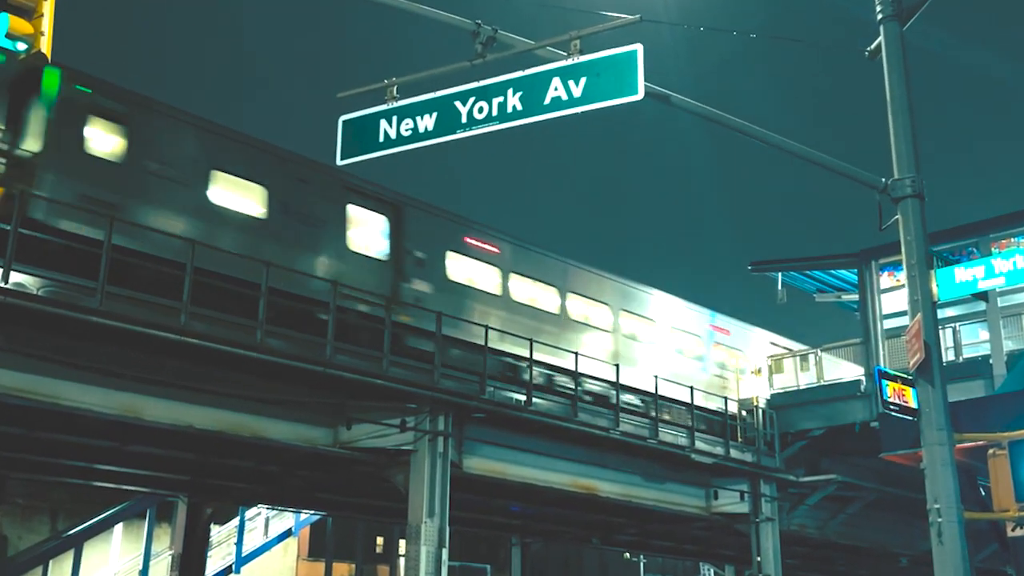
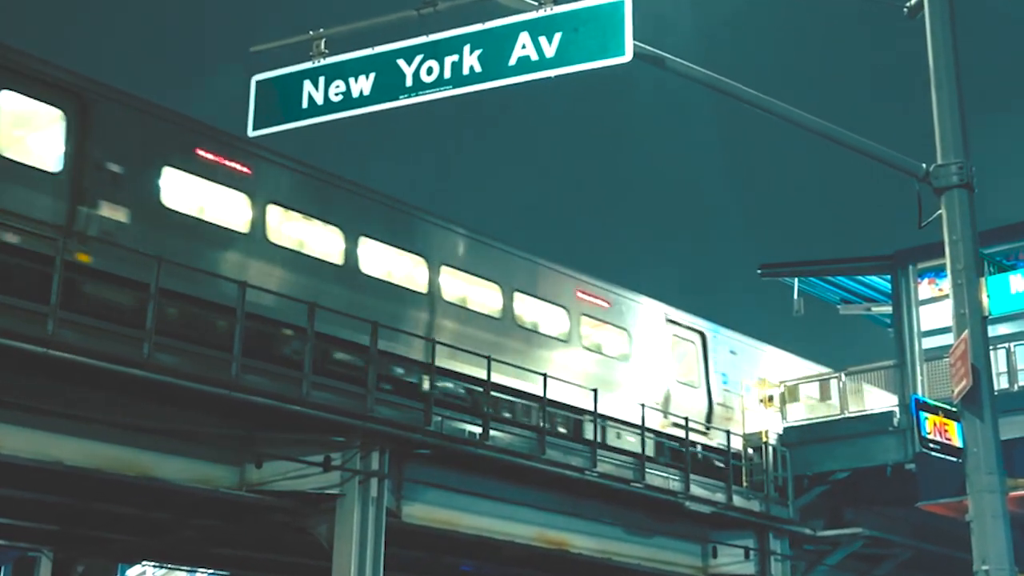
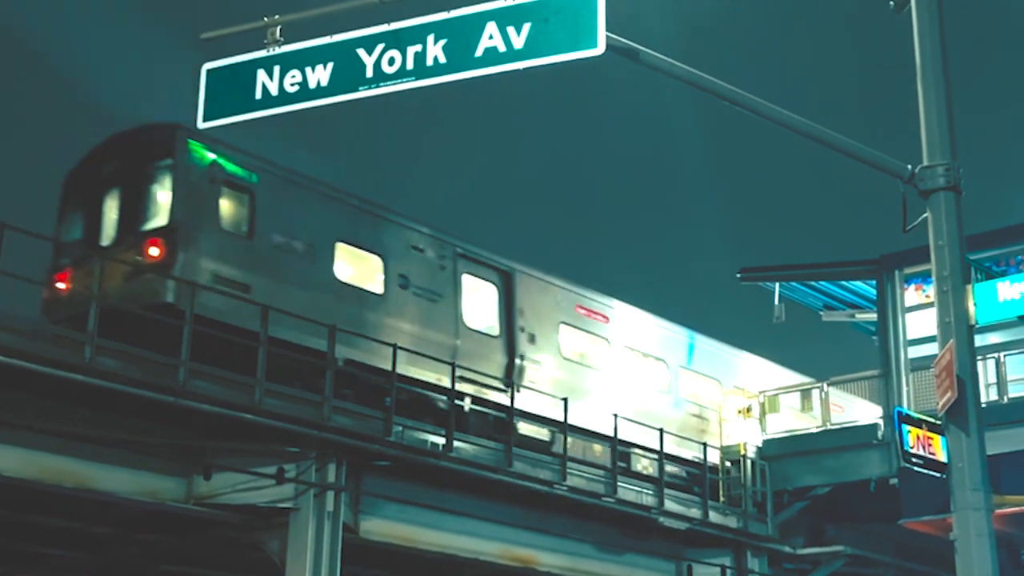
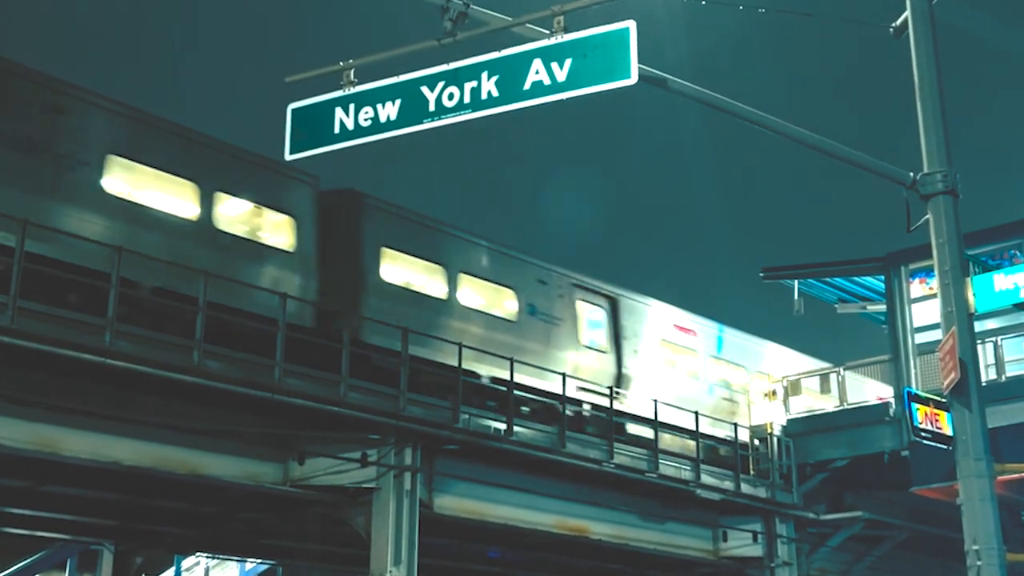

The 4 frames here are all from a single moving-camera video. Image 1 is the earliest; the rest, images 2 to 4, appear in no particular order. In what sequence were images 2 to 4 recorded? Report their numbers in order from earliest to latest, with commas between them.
4, 2, 3
